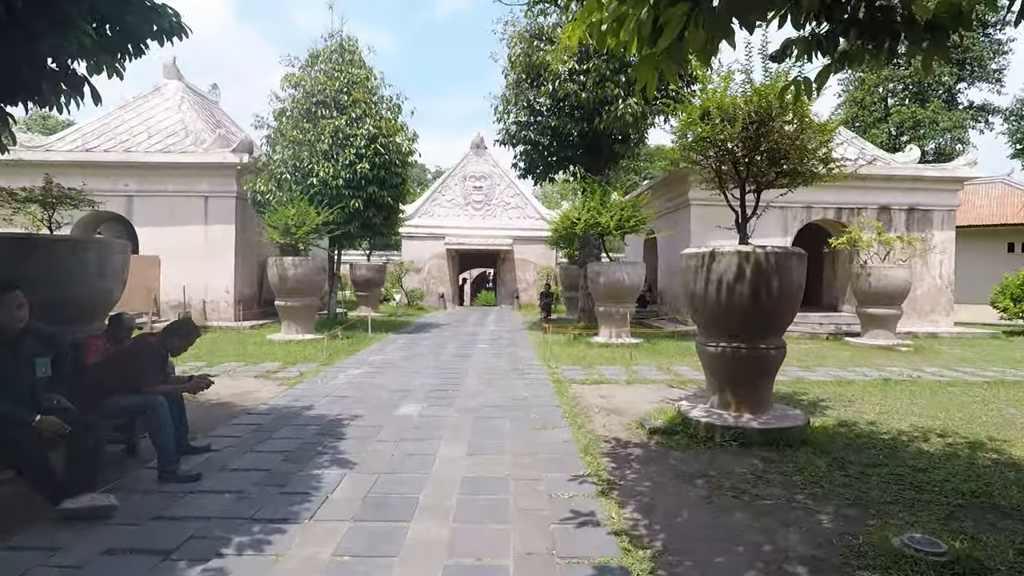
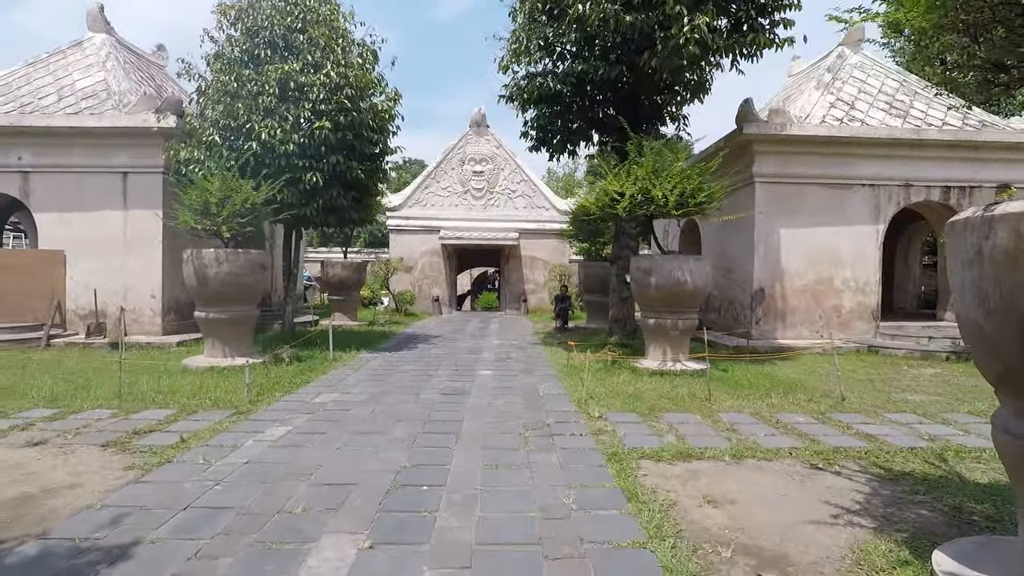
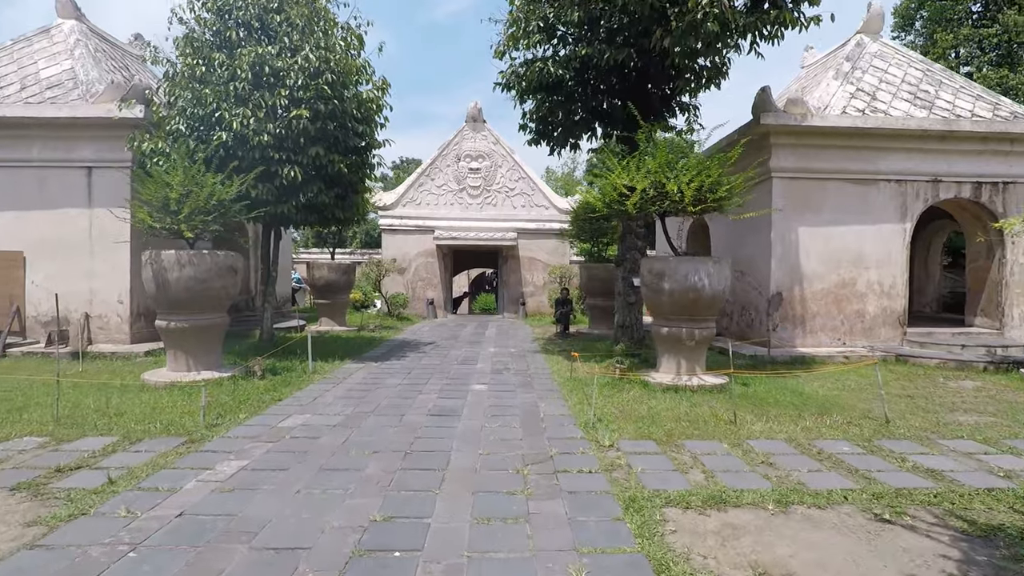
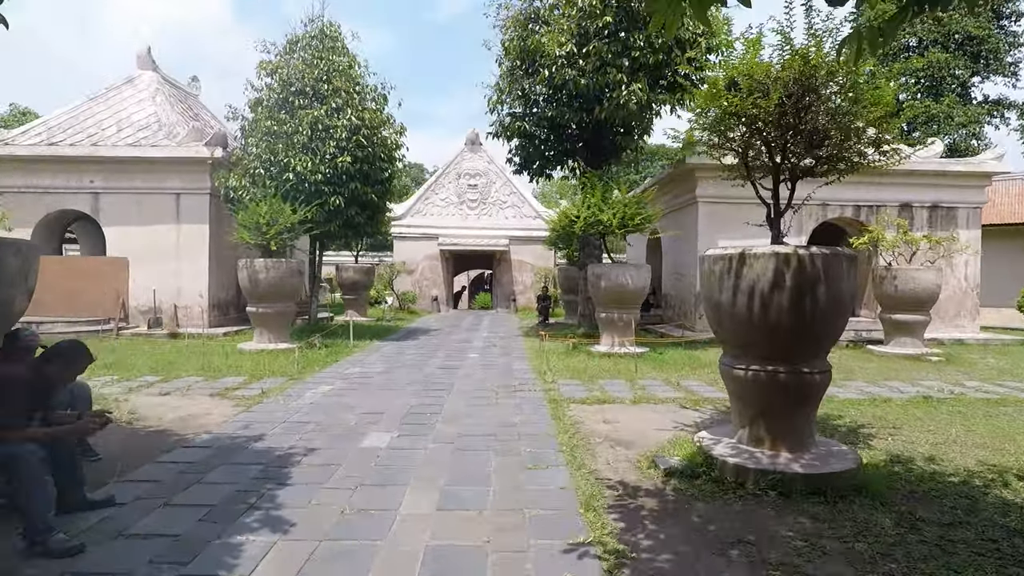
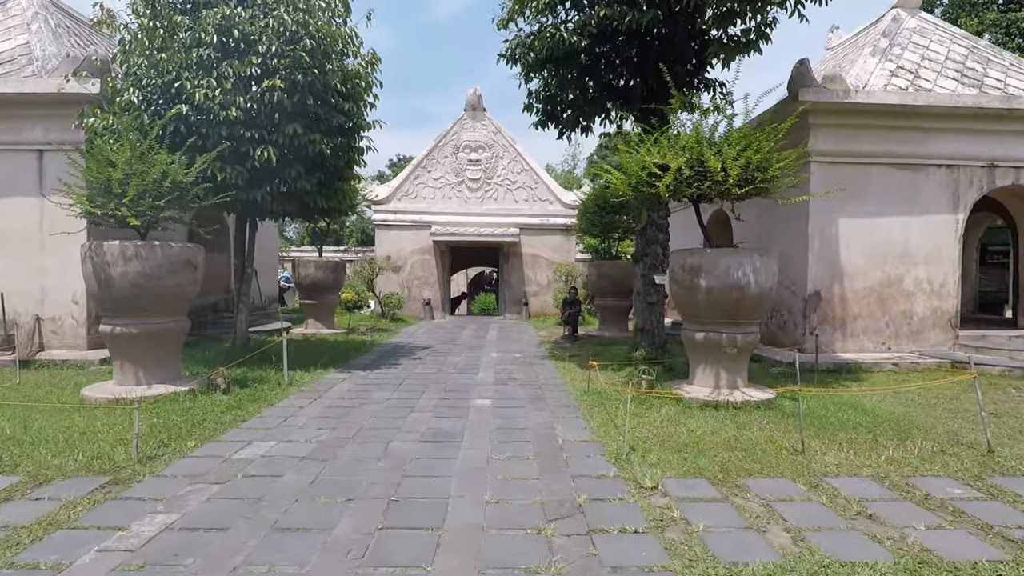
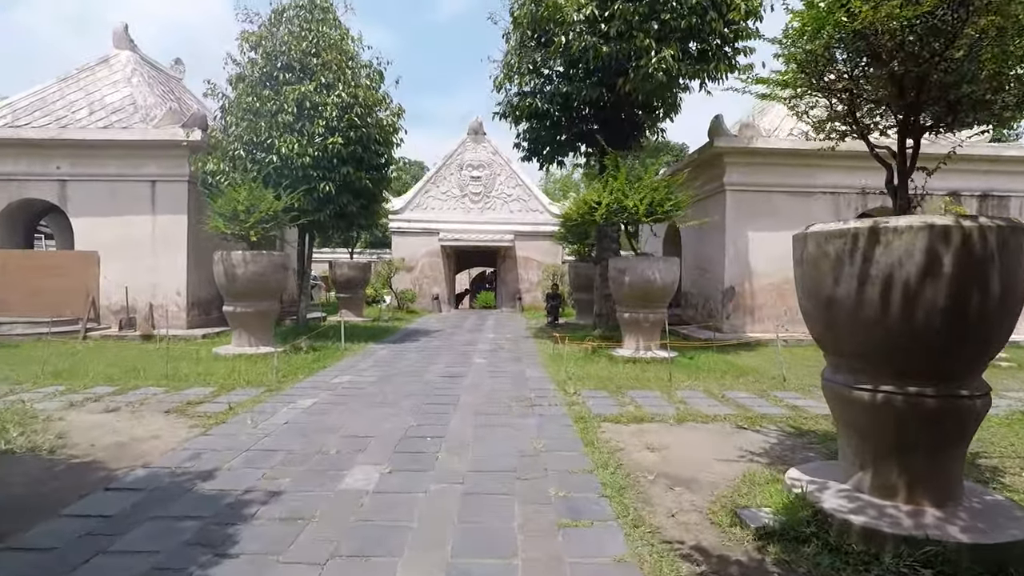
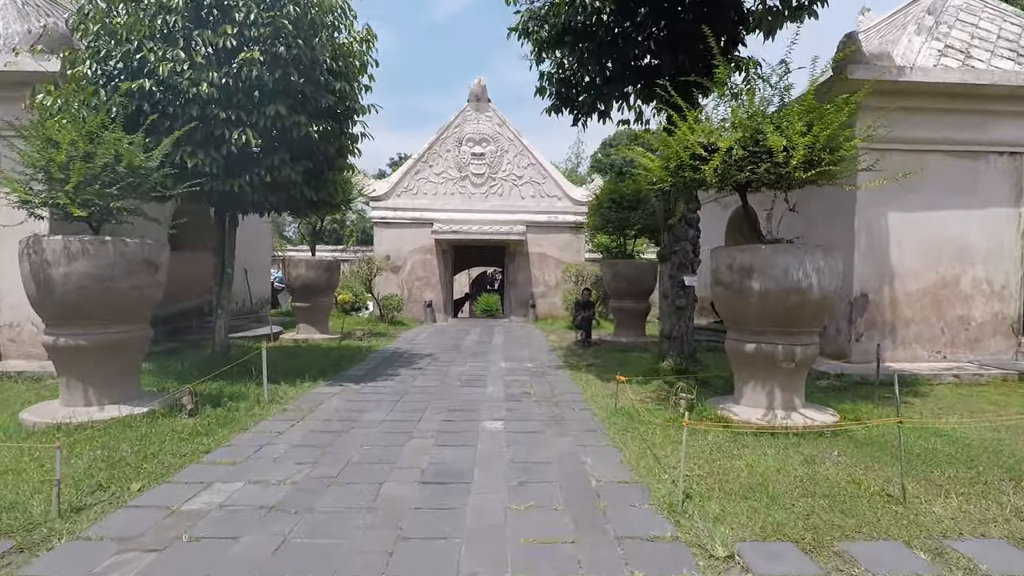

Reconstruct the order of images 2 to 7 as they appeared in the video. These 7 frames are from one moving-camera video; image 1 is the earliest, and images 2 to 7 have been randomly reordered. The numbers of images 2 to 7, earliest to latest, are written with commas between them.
4, 6, 2, 3, 5, 7
